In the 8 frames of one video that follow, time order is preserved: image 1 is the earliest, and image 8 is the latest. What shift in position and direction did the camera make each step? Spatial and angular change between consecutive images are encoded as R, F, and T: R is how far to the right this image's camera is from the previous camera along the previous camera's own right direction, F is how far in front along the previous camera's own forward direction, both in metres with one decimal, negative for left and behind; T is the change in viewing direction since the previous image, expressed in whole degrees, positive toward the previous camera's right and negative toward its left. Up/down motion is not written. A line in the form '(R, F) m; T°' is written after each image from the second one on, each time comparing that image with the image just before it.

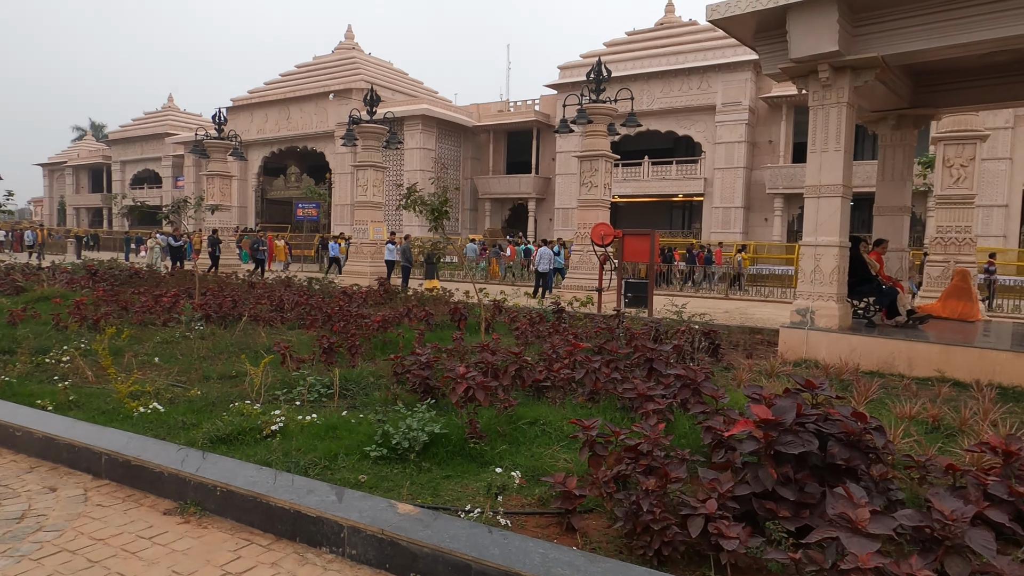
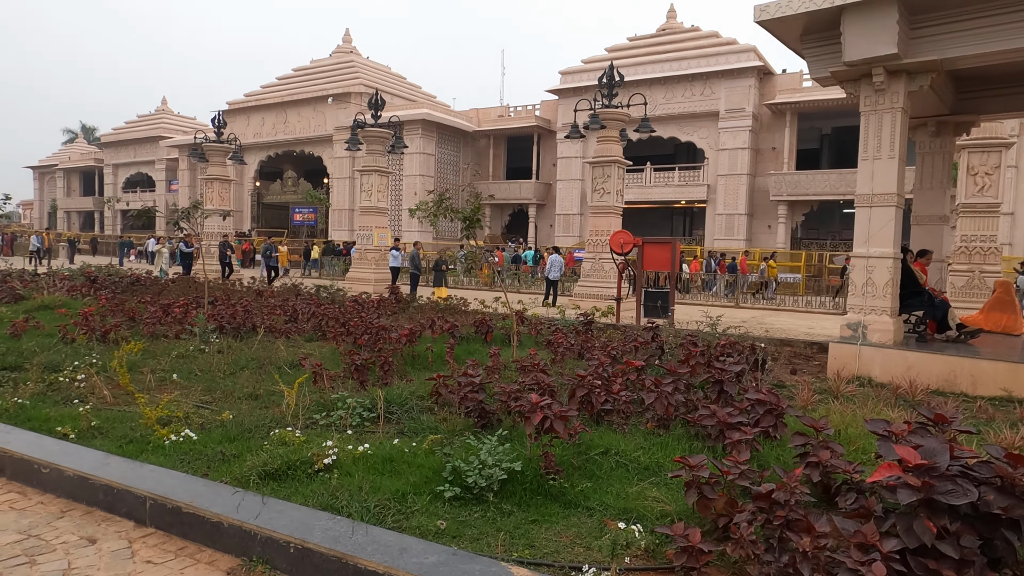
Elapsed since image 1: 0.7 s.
(-0.4, +0.3) m; +1°
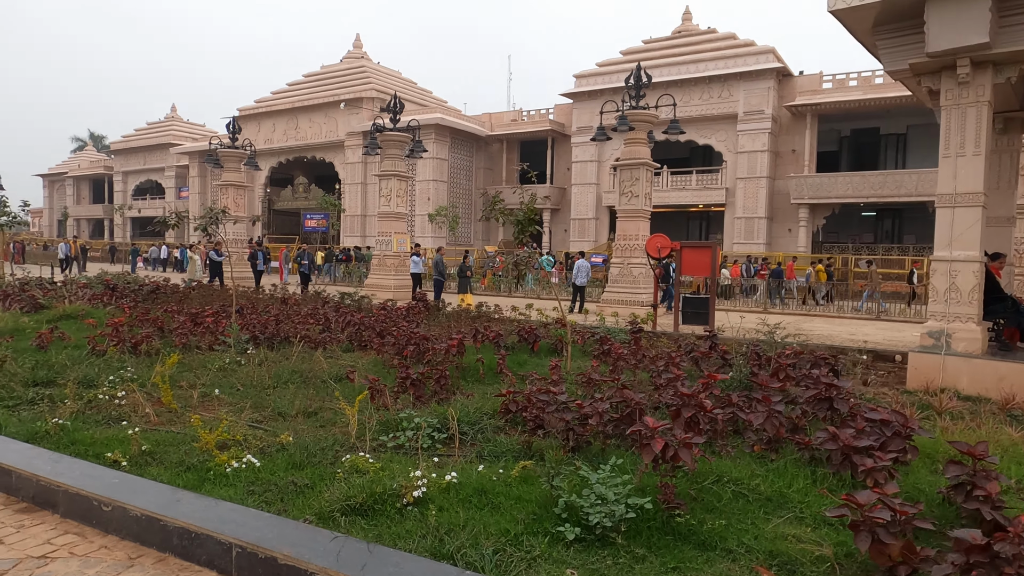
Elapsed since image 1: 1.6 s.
(-0.4, +0.3) m; 0°
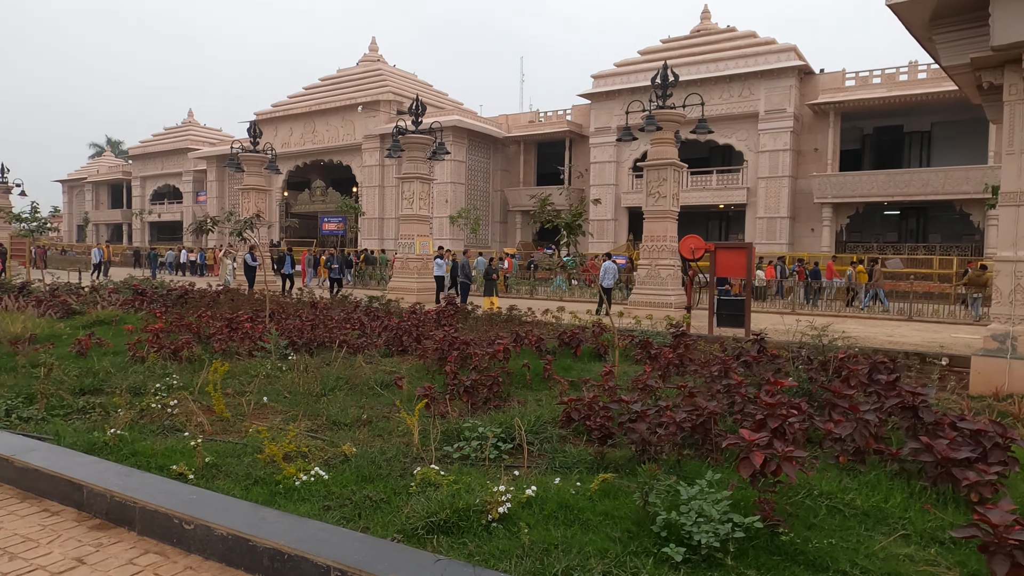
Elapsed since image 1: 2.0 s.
(-0.3, +0.1) m; -1°
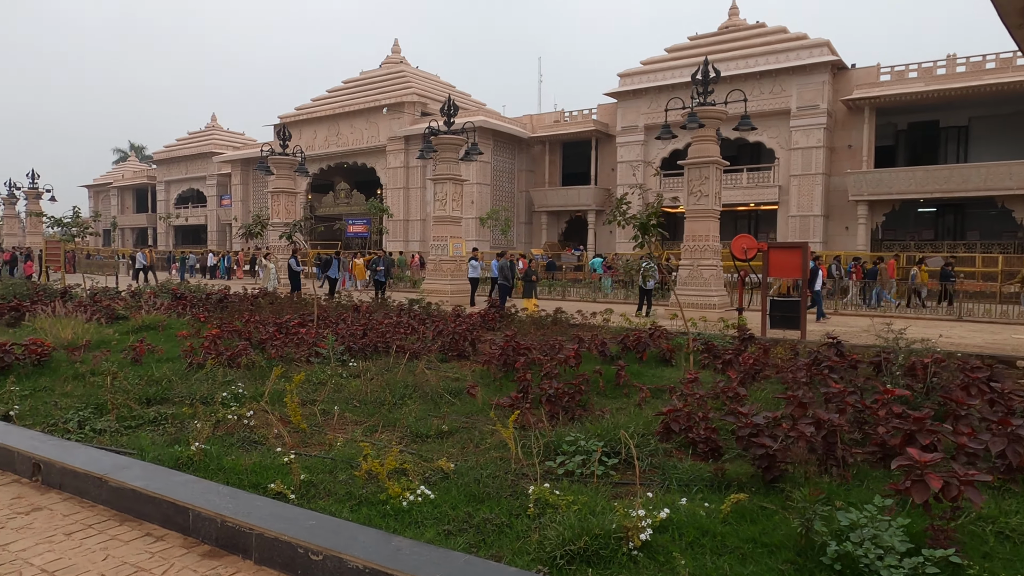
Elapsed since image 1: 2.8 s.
(-0.4, +0.2) m; -1°
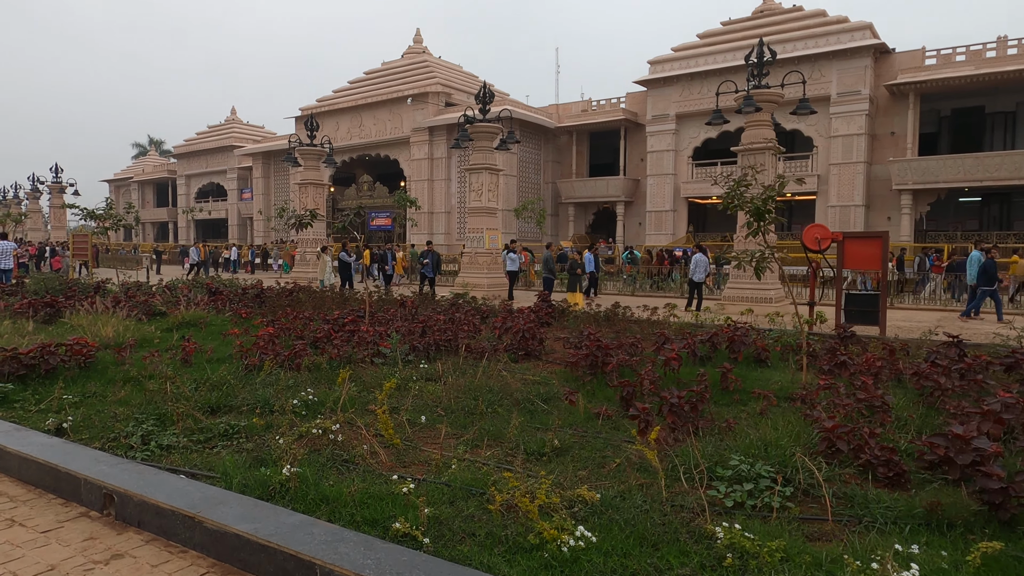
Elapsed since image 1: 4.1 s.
(-0.6, +0.6) m; -1°
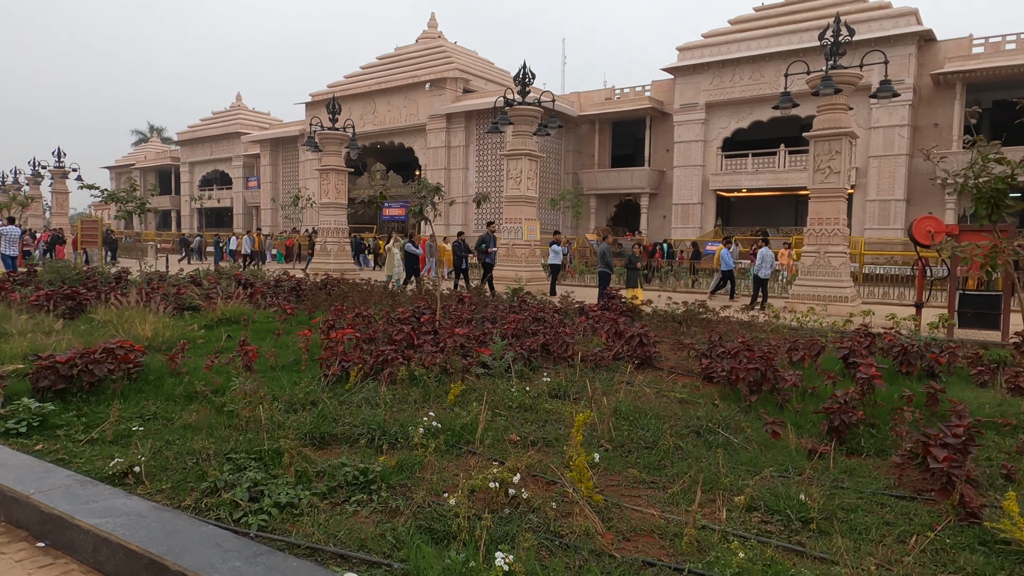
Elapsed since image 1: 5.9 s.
(-1.0, +1.0) m; 0°
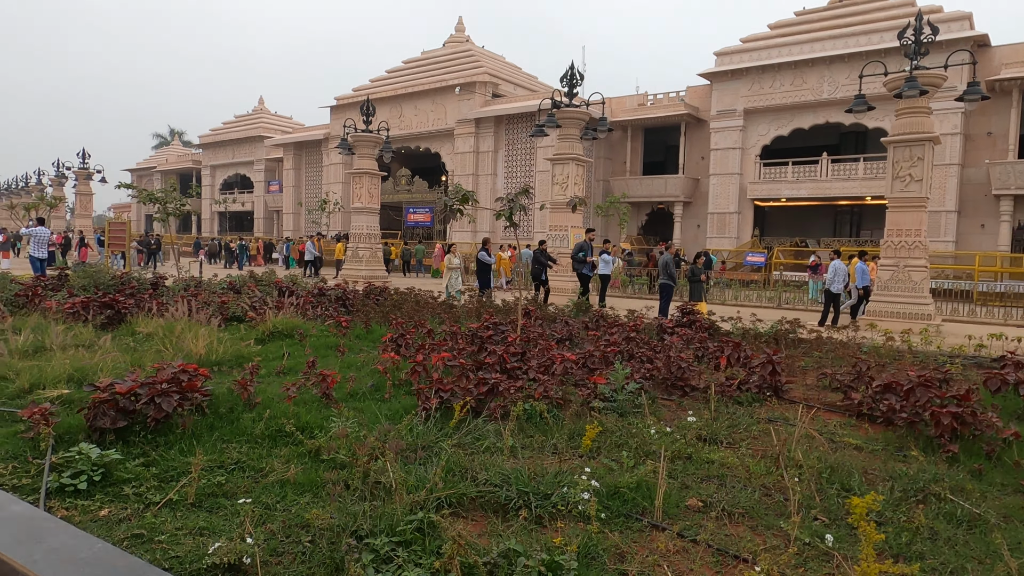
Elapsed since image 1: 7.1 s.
(-0.7, +0.7) m; -1°
